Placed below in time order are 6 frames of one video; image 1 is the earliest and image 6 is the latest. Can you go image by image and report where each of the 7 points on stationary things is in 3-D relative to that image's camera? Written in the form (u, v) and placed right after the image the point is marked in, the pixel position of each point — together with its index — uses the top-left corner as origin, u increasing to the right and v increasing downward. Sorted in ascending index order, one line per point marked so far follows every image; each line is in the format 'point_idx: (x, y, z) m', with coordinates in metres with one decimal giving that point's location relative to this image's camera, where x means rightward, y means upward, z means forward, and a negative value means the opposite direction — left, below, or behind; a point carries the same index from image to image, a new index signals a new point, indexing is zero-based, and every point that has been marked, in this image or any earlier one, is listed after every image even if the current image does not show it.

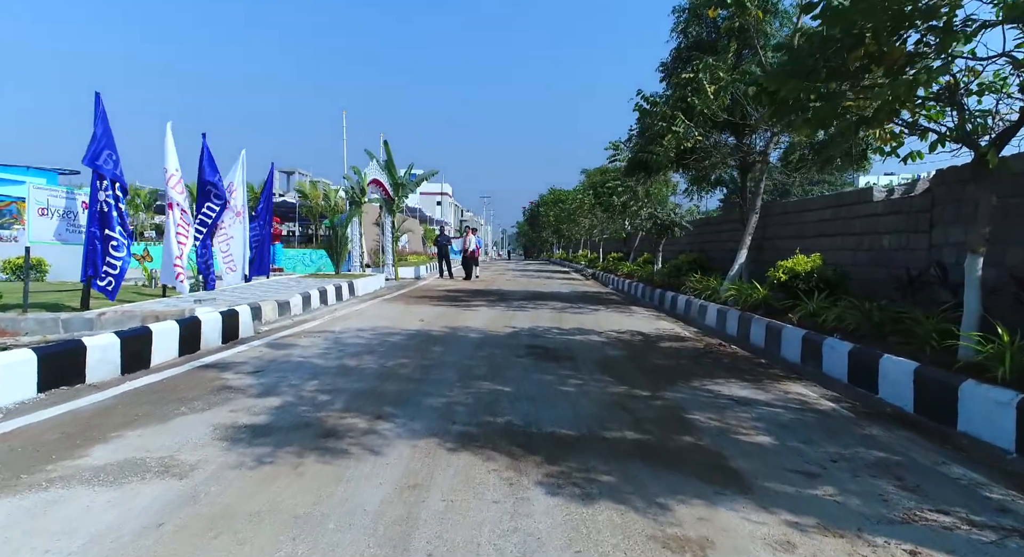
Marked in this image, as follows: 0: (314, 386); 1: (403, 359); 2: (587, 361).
0: (-1.8, -1.0, +5.9) m
1: (-1.3, -0.9, +7.4) m
2: (+0.9, -1.0, +7.6) m
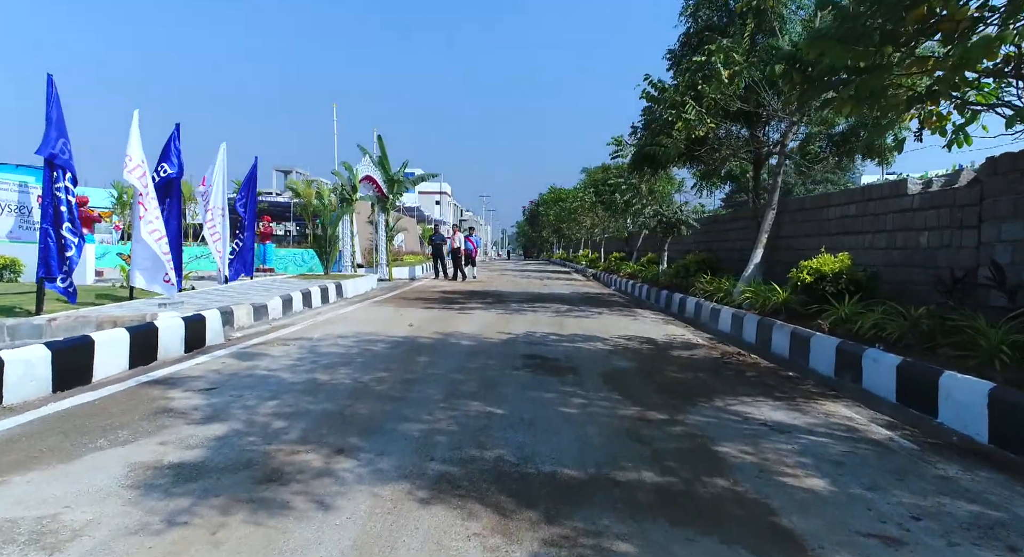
0: (-1.9, -1.0, +5.0) m
1: (-1.3, -1.0, +6.5) m
2: (+0.8, -1.0, +6.7) m
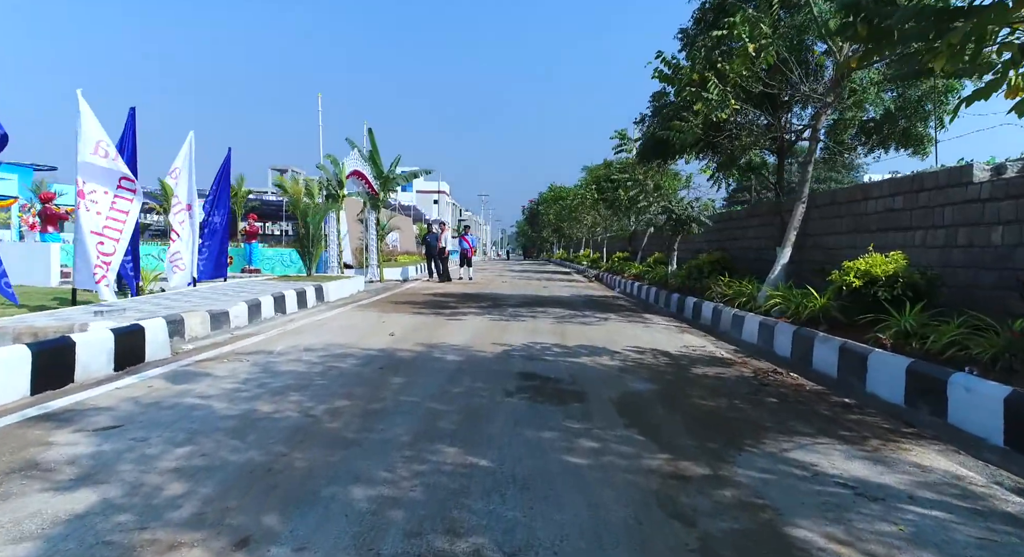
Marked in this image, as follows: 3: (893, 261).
0: (-1.9, -1.1, +3.7) m
1: (-1.4, -1.0, +5.2) m
2: (+0.8, -1.0, +5.4) m
3: (+4.2, +0.2, +7.0) m
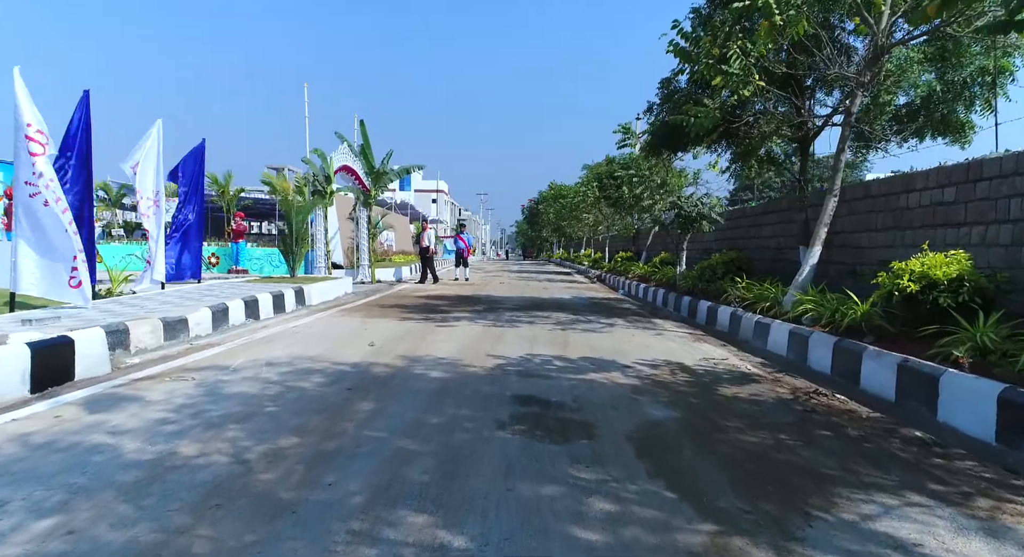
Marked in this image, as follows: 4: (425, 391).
0: (-2.0, -1.1, +2.7) m
1: (-1.4, -1.0, +4.1) m
2: (+0.7, -1.1, +4.4) m
3: (+4.1, +0.2, +6.0) m
4: (-0.8, -1.0, +5.7) m
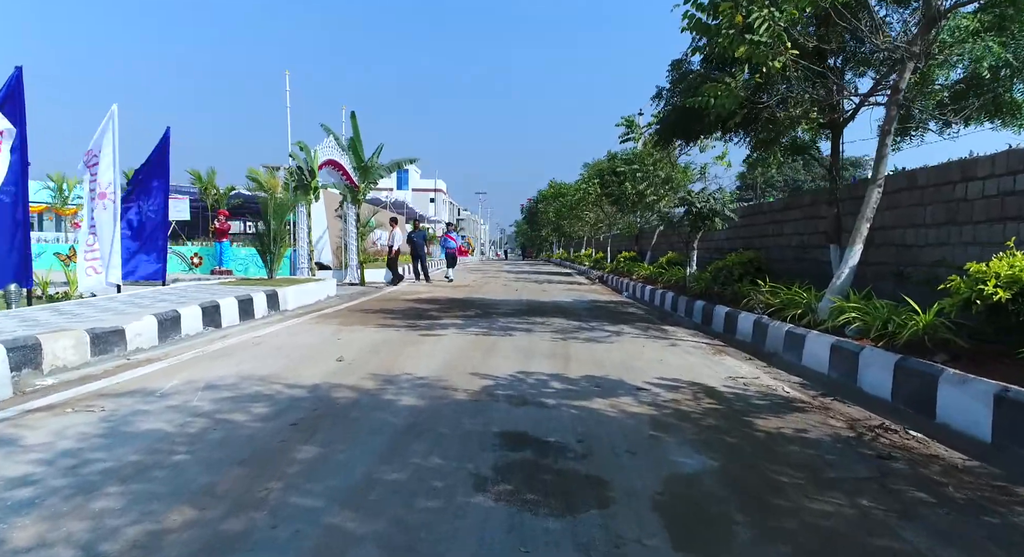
0: (-2.1, -1.1, +1.5) m
1: (-1.5, -1.1, +3.0) m
2: (+0.6, -1.1, +3.2) m
3: (+4.0, +0.1, +4.8) m
4: (-0.8, -1.0, +4.5) m
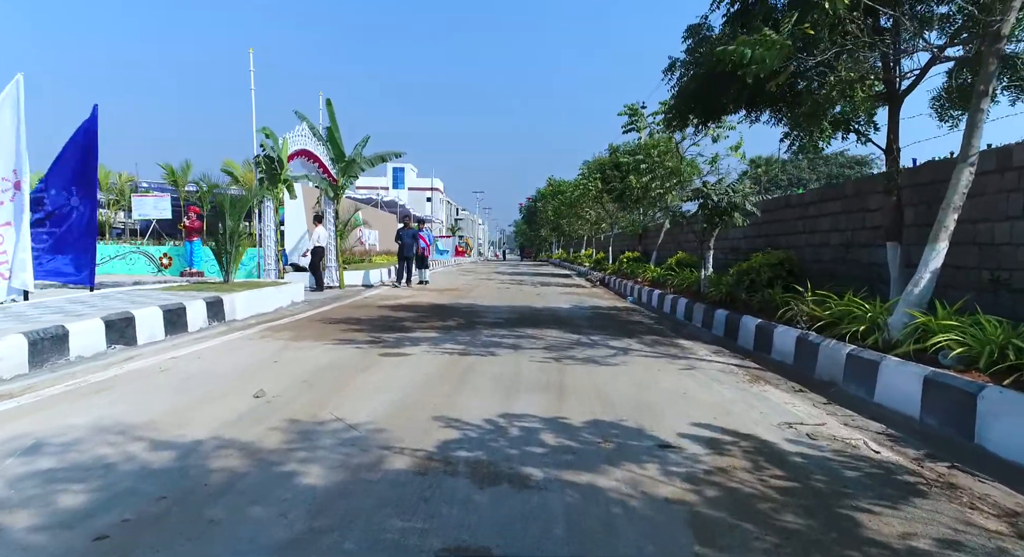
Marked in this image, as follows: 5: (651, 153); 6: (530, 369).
0: (-2.3, -1.2, -0.3) m
1: (-1.7, -1.1, +1.2) m
2: (+0.4, -1.2, +1.4) m
3: (+3.8, +0.1, +3.0) m
4: (-1.0, -1.1, +2.7) m
5: (+4.1, +3.7, +18.7) m
6: (+0.2, -0.9, +6.7) m
